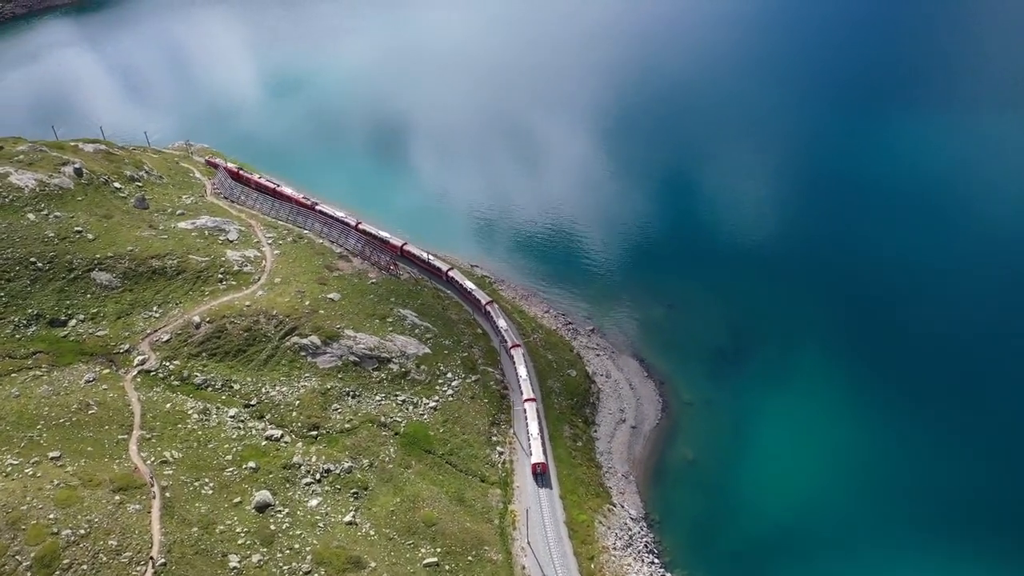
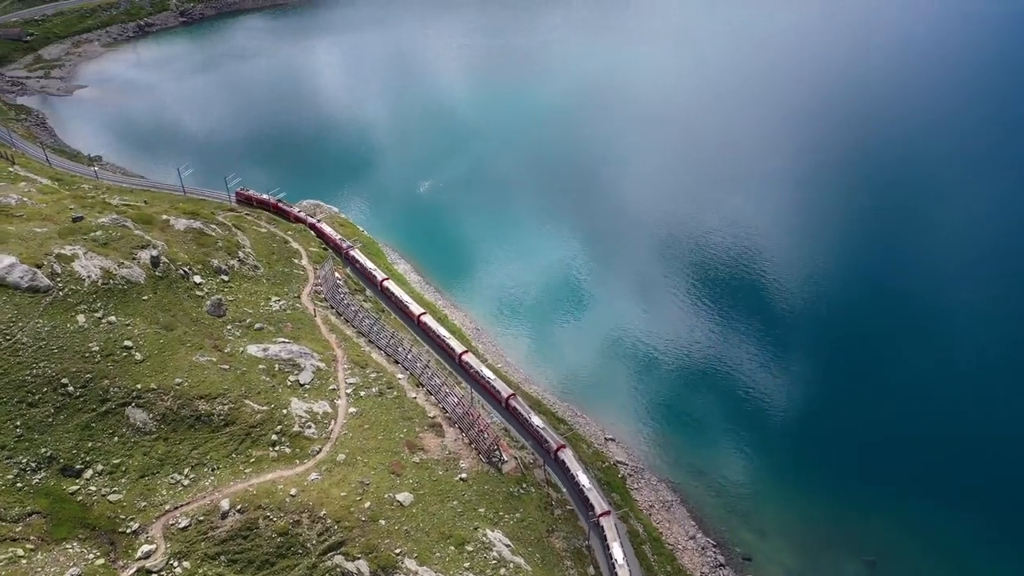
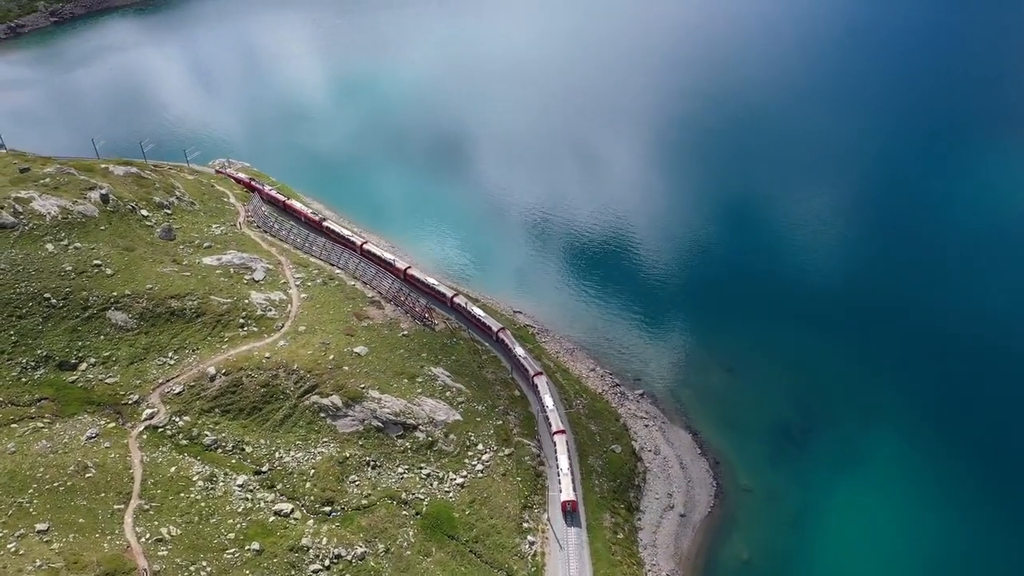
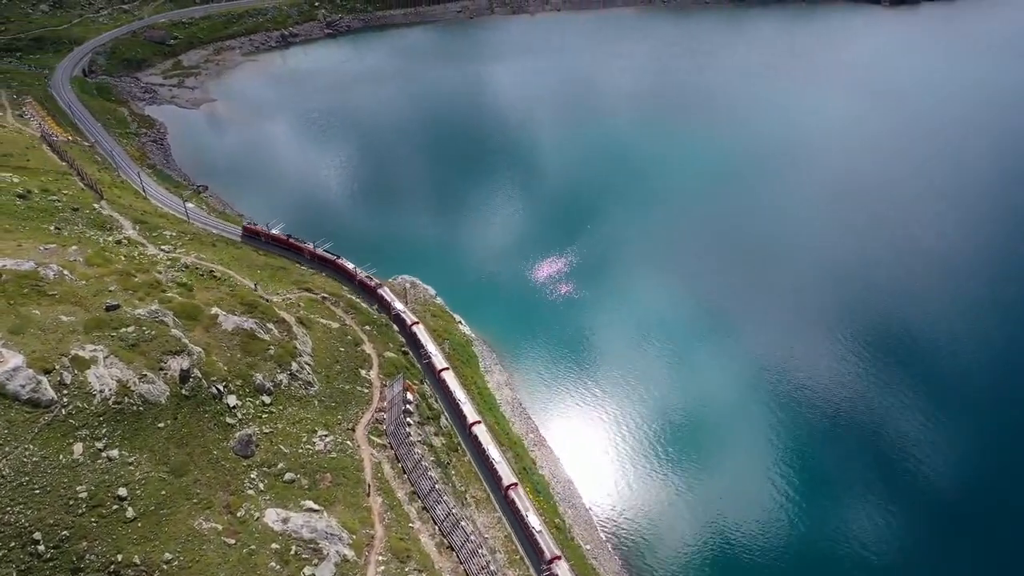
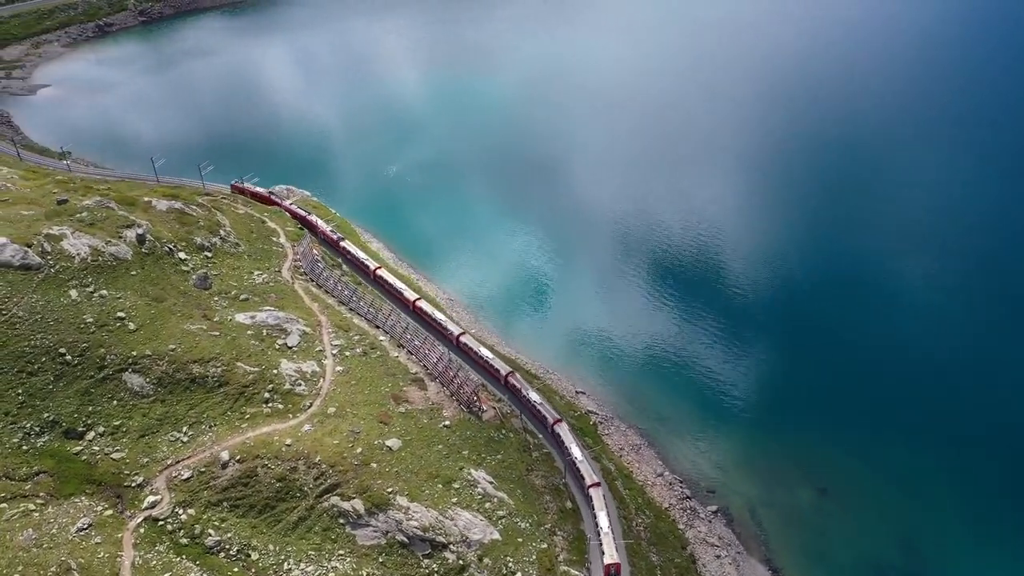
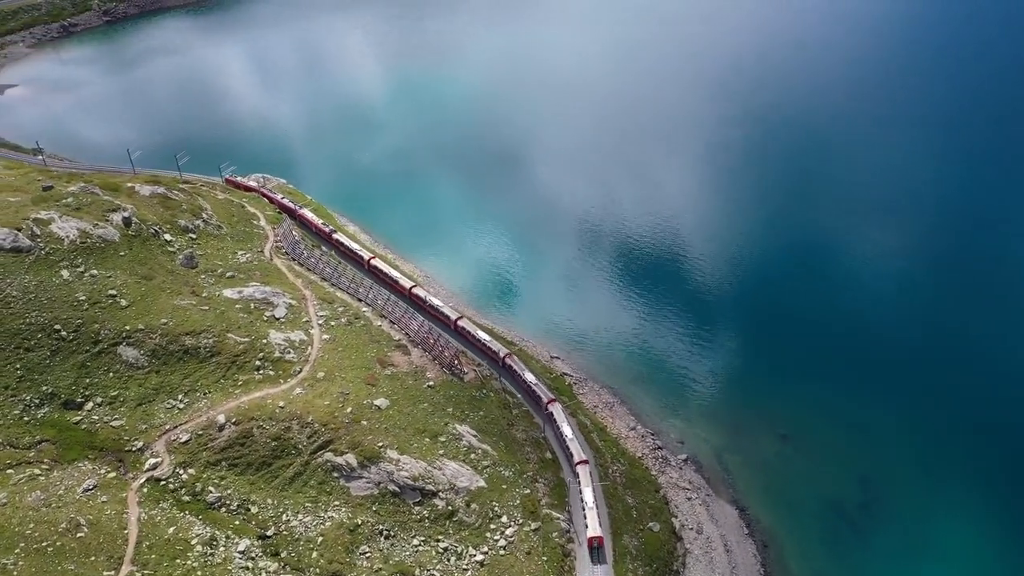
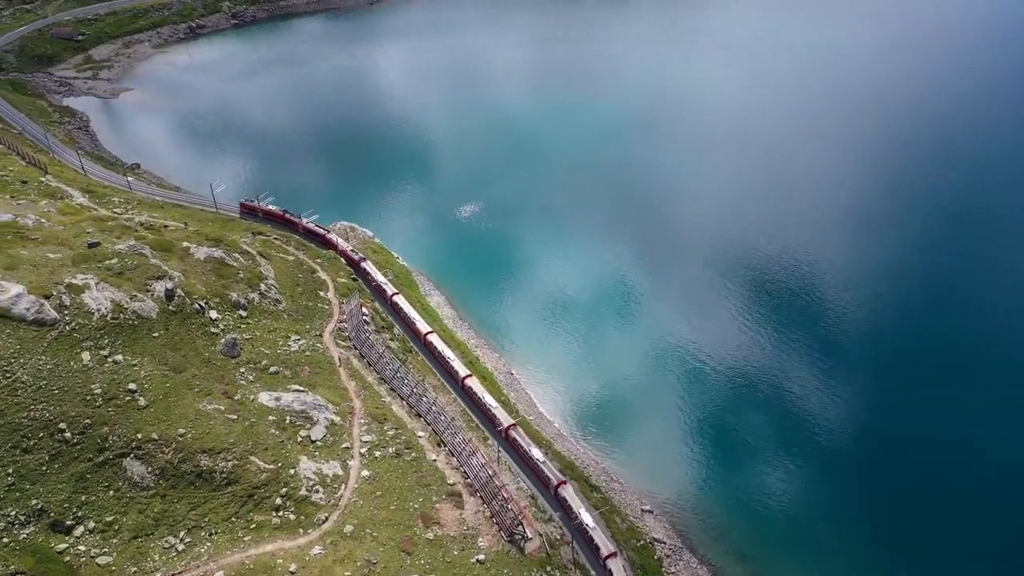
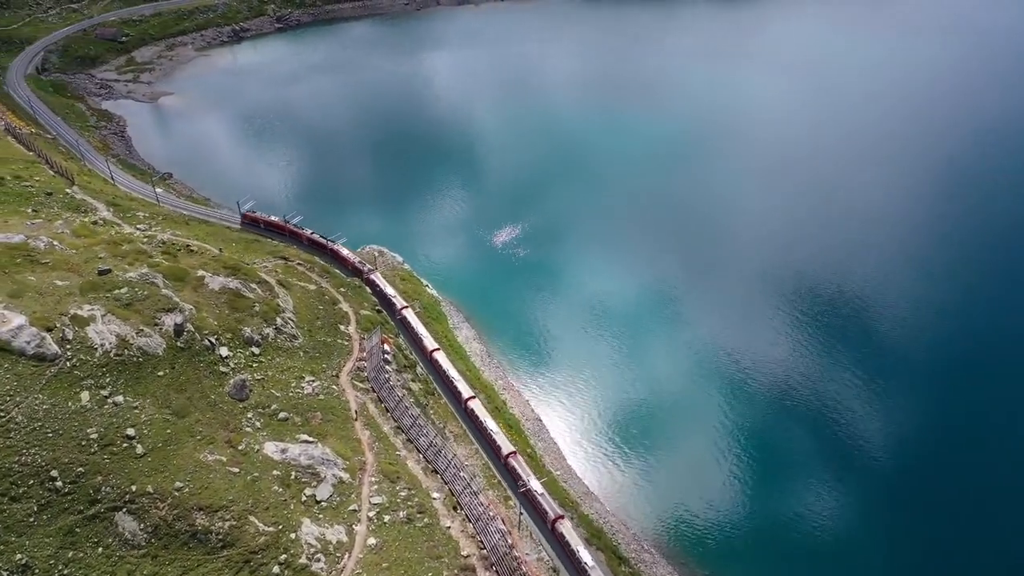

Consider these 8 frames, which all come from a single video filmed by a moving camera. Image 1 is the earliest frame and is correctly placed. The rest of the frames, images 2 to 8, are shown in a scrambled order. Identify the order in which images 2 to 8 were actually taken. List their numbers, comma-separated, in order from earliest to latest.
3, 6, 5, 2, 7, 8, 4
